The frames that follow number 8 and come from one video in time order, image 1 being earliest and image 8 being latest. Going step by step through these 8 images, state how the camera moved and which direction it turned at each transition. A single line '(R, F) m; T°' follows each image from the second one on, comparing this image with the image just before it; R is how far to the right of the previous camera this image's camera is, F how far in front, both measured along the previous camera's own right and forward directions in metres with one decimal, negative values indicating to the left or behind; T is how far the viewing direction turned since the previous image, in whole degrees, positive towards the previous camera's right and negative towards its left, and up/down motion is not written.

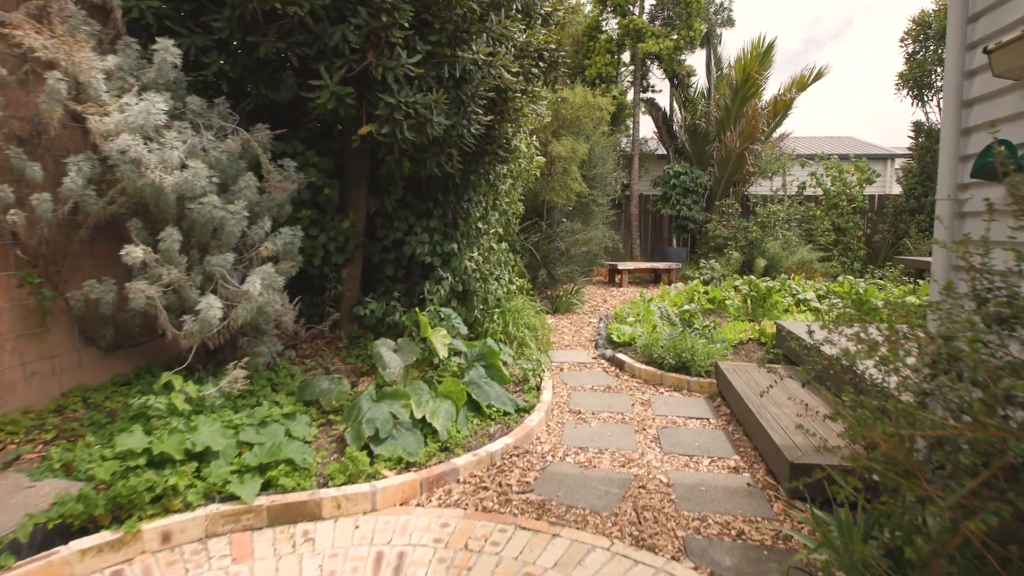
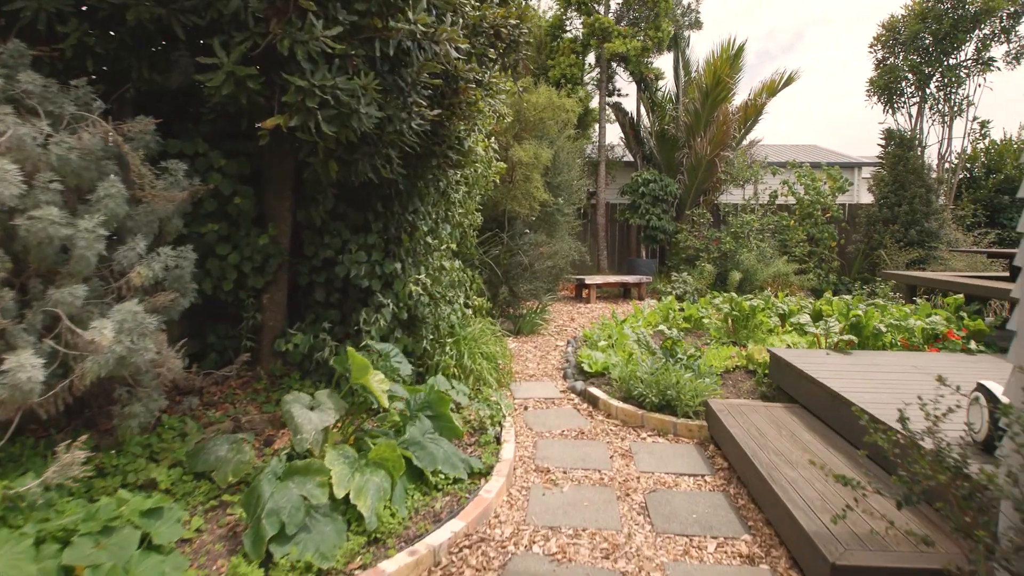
(0.0, +0.6) m; +3°
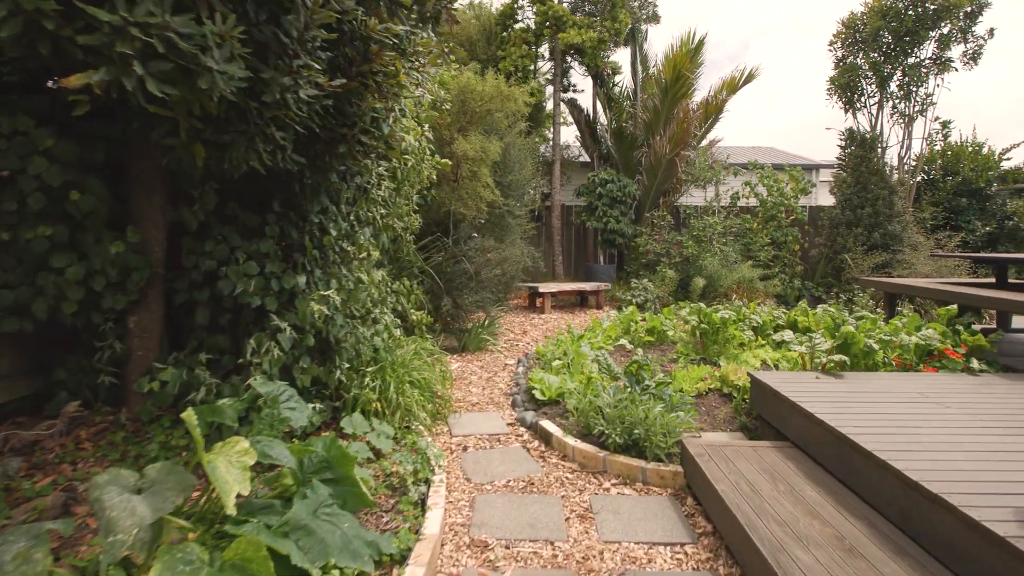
(+0.1, +0.6) m; +4°
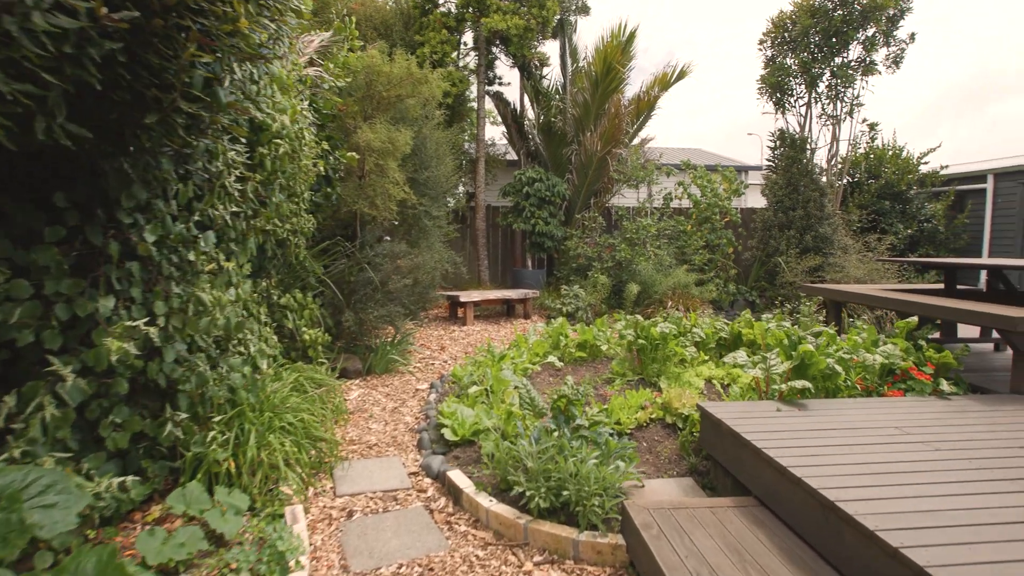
(+0.1, +0.6) m; +6°
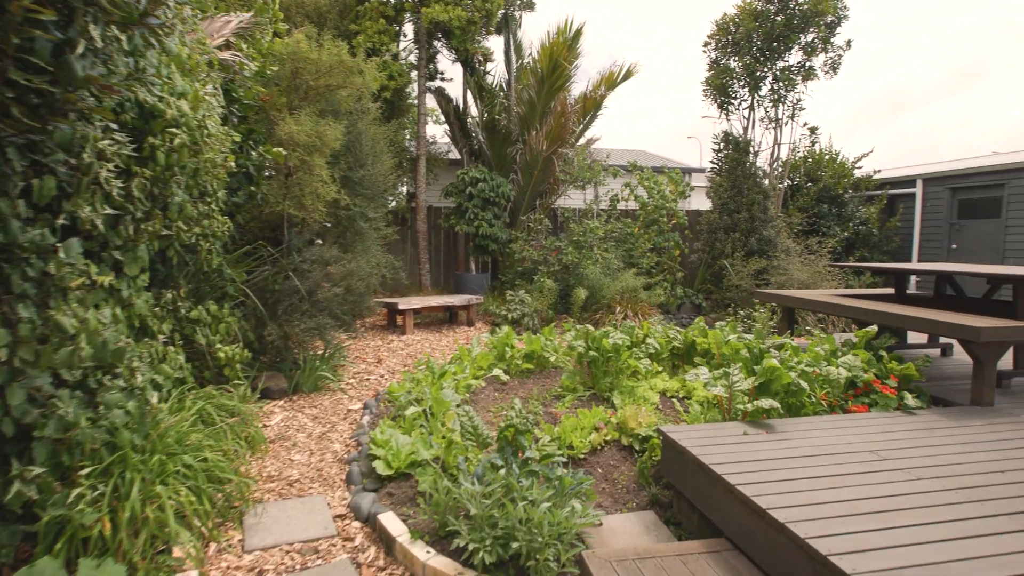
(0.0, +0.3) m; +5°
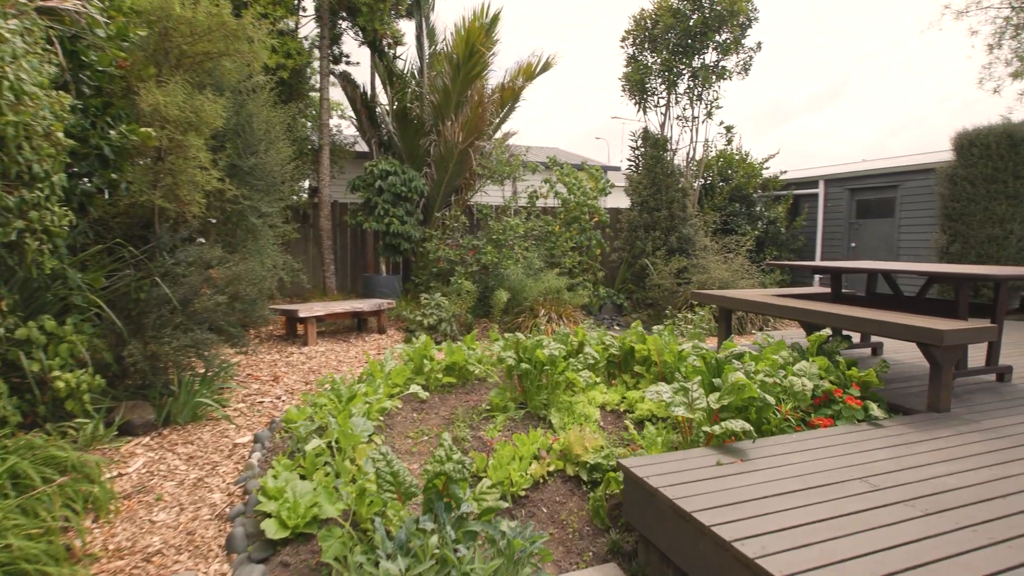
(-0.1, +0.5) m; +9°
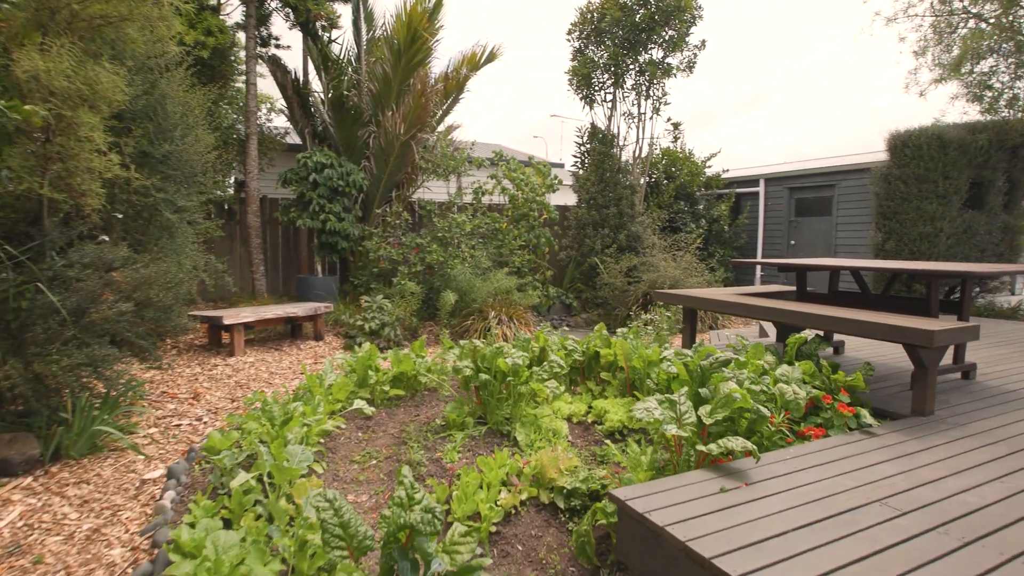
(-0.1, +0.3) m; +6°
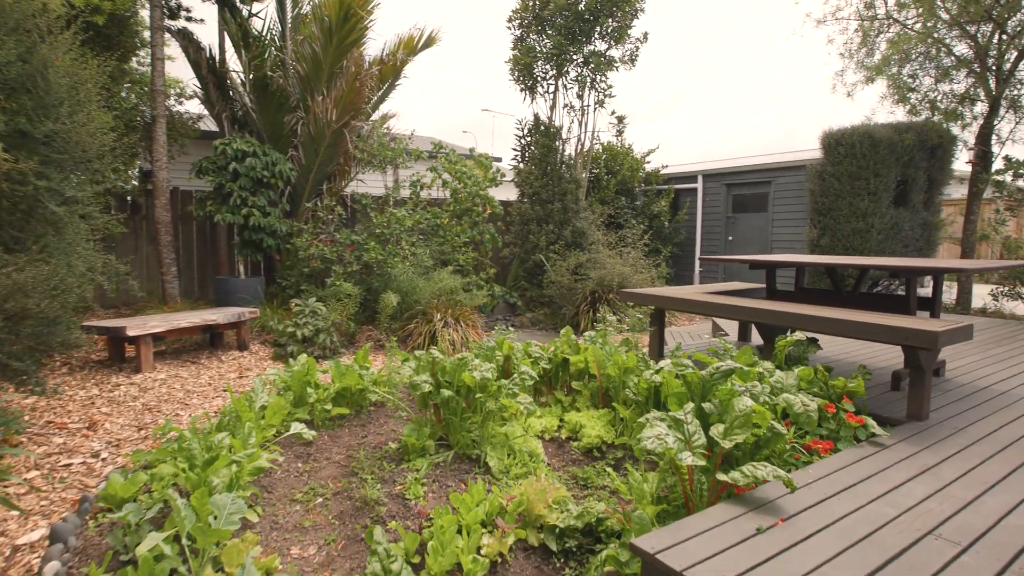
(-0.2, +0.4) m; +7°
